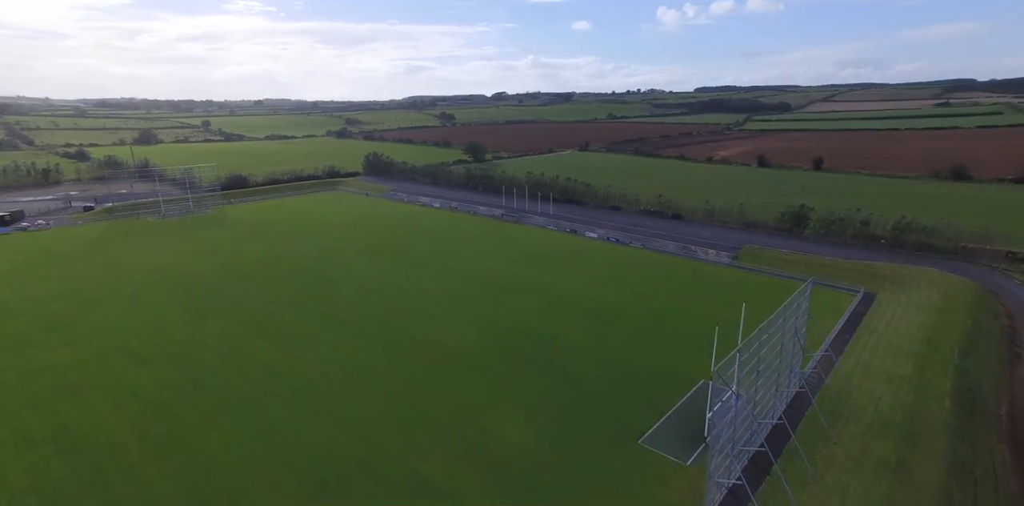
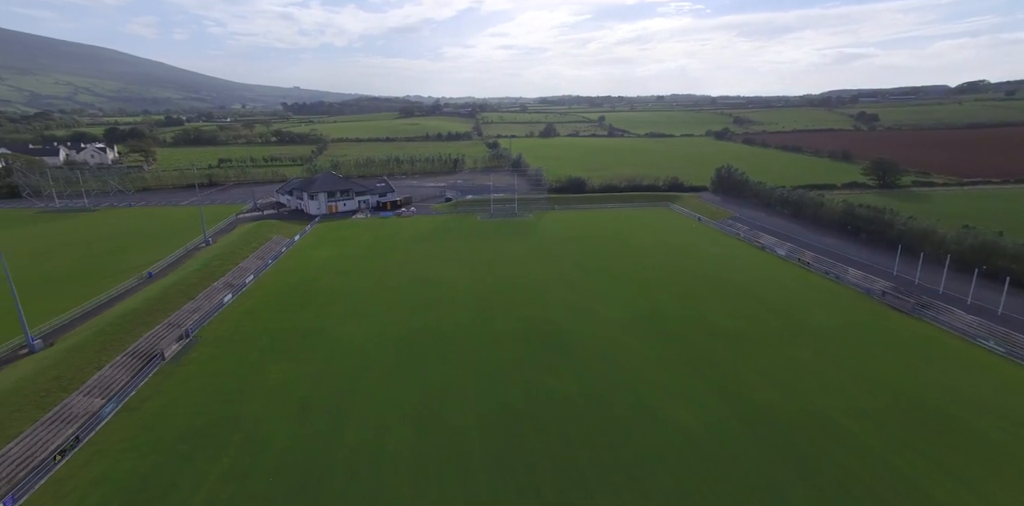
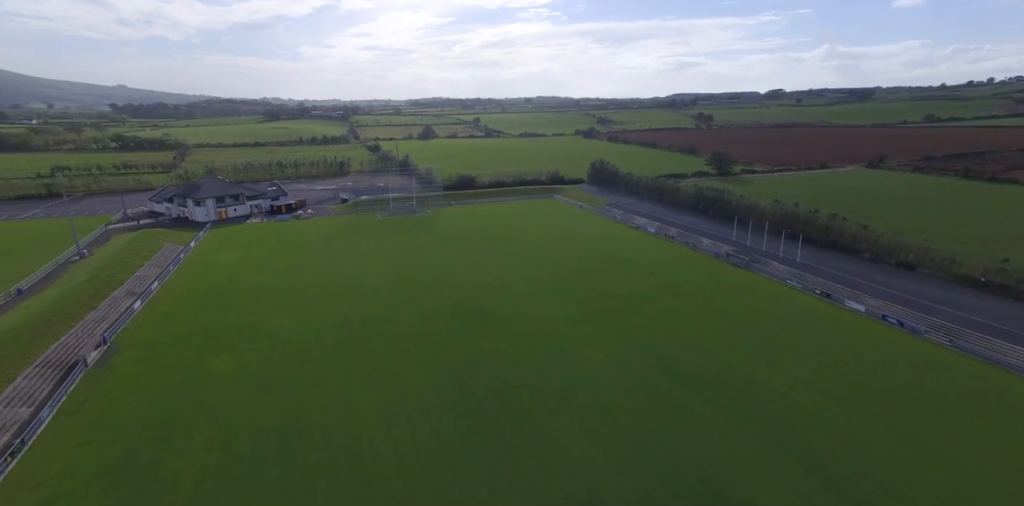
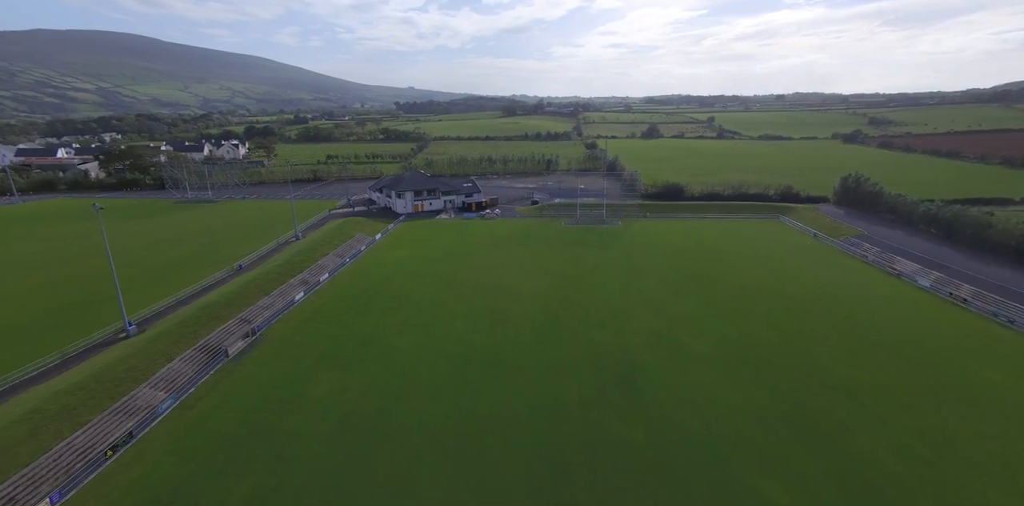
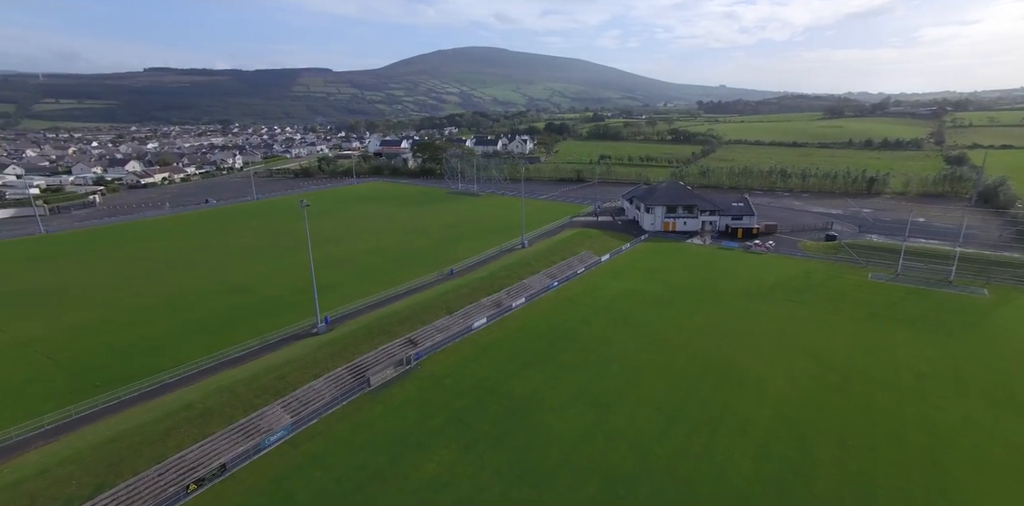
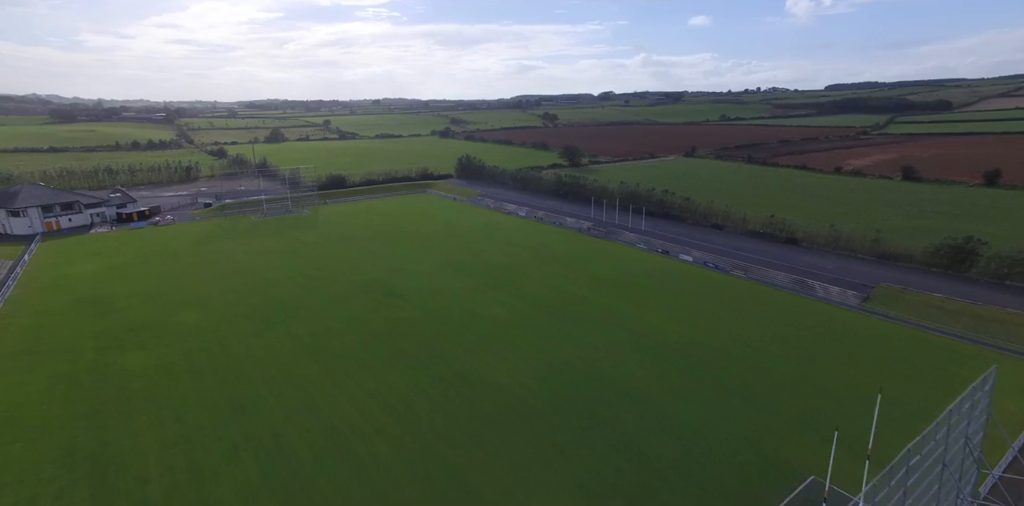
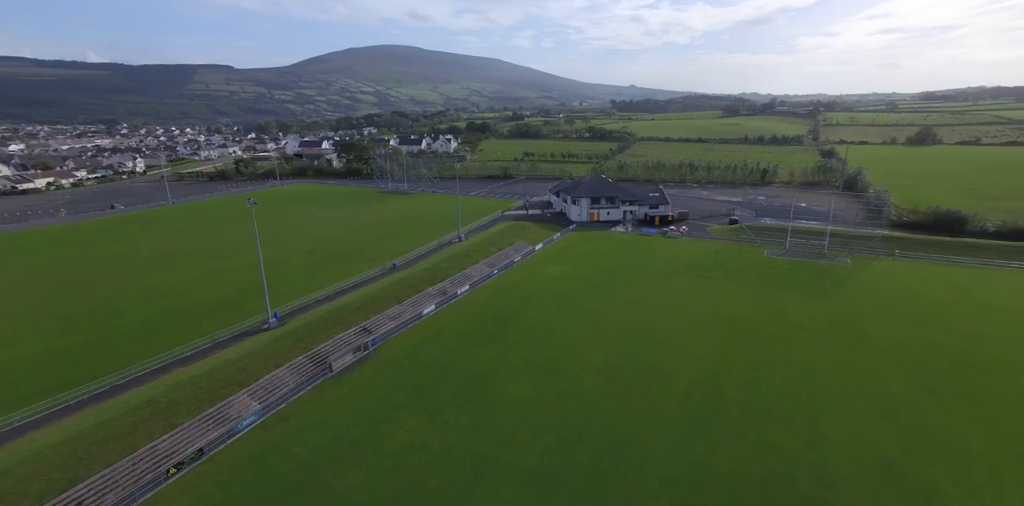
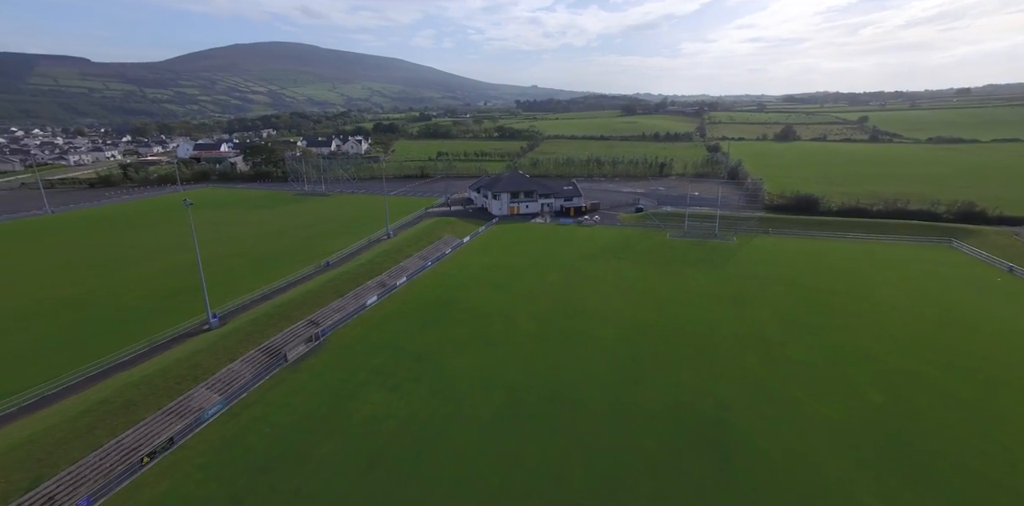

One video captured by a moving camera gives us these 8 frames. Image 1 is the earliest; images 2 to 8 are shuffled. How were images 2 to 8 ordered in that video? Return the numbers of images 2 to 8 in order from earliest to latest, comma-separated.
6, 3, 2, 4, 8, 7, 5
